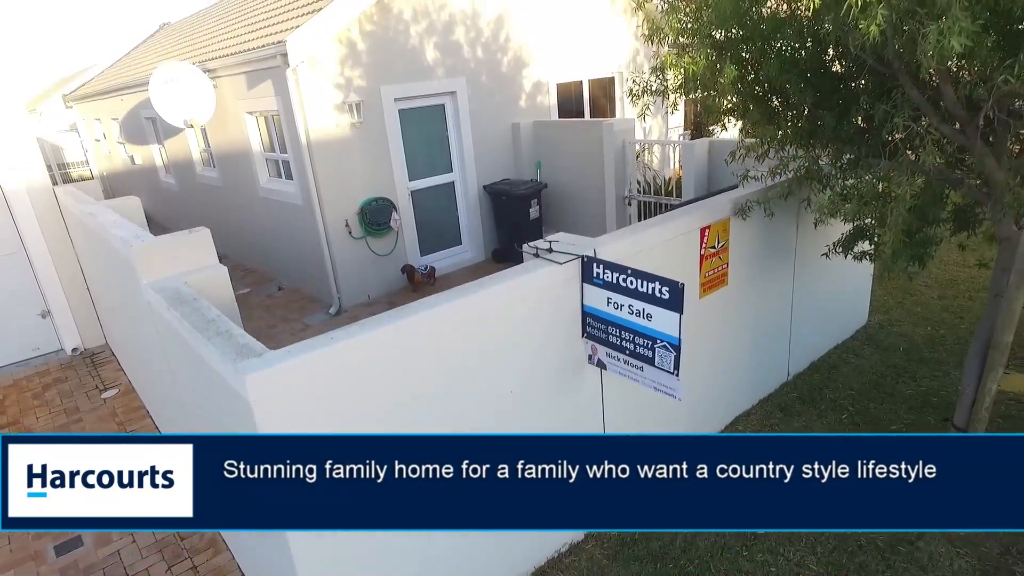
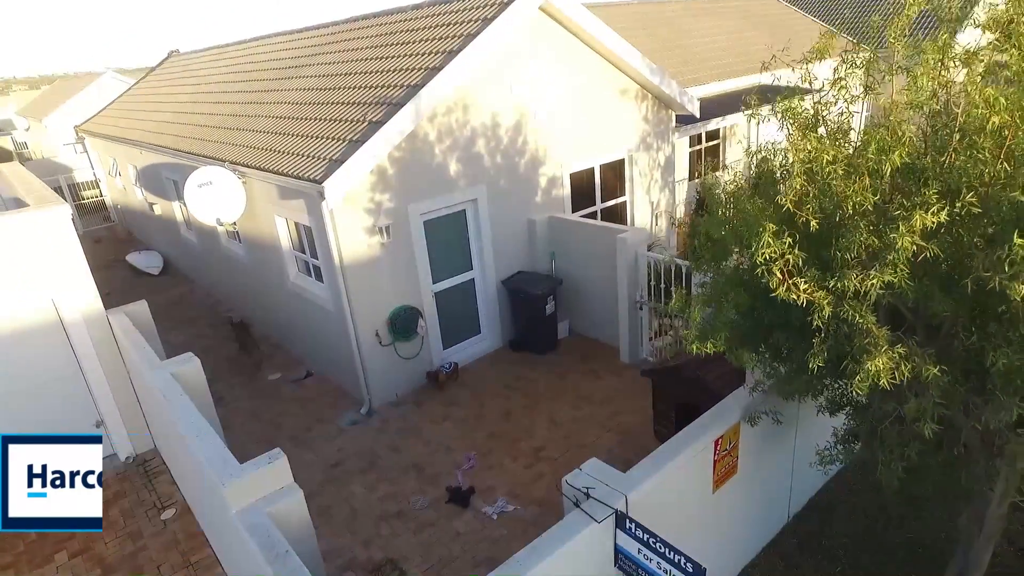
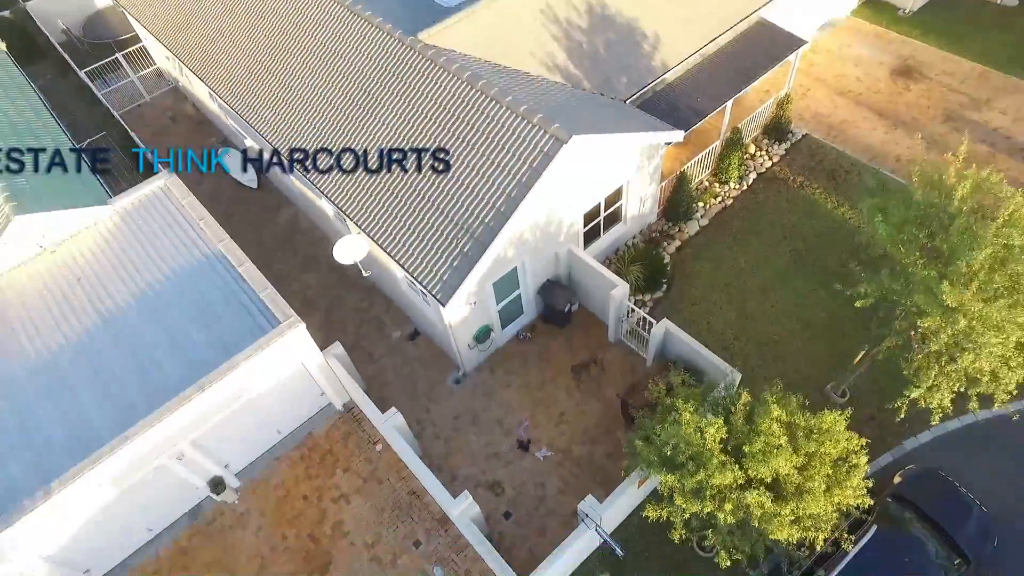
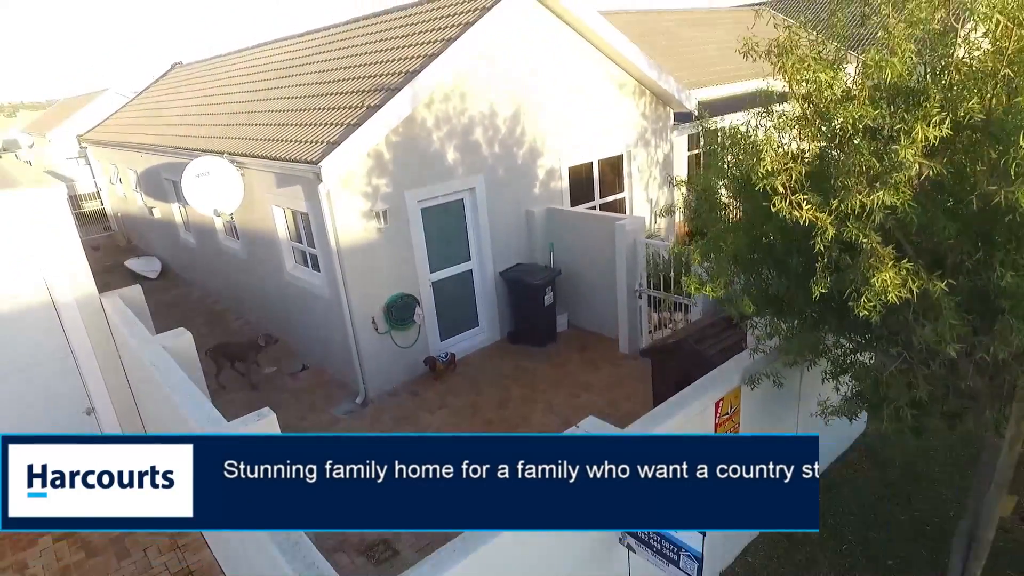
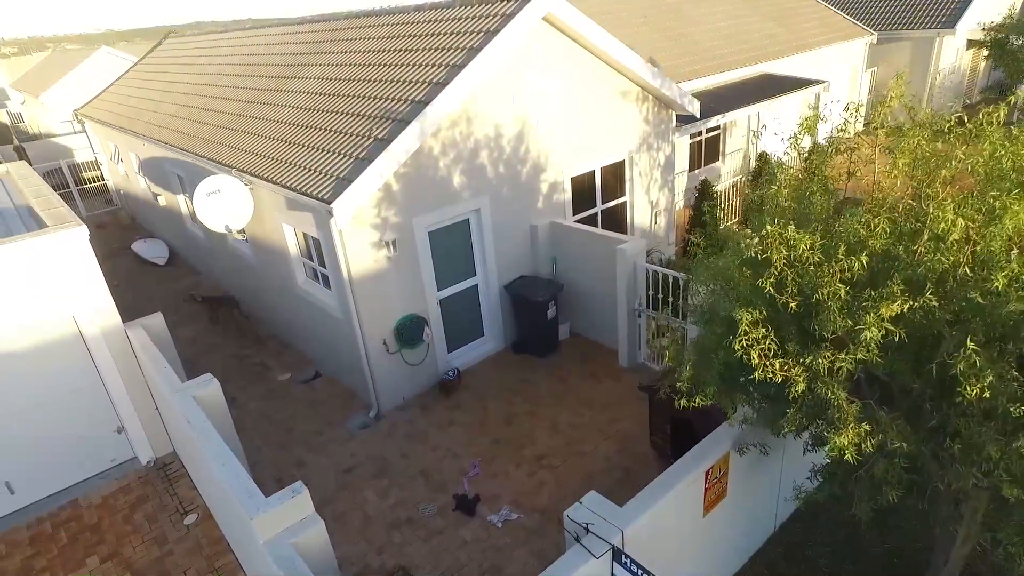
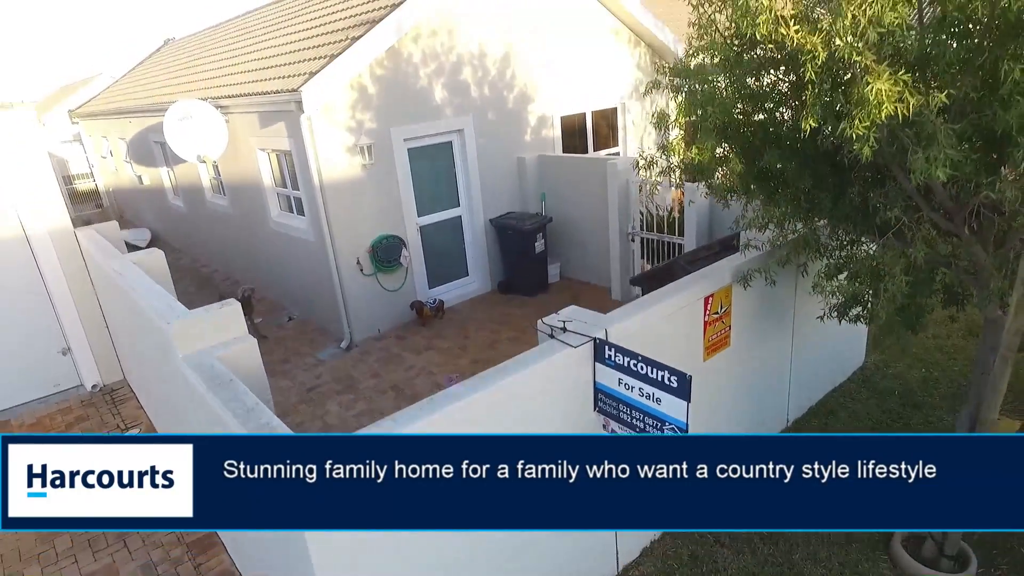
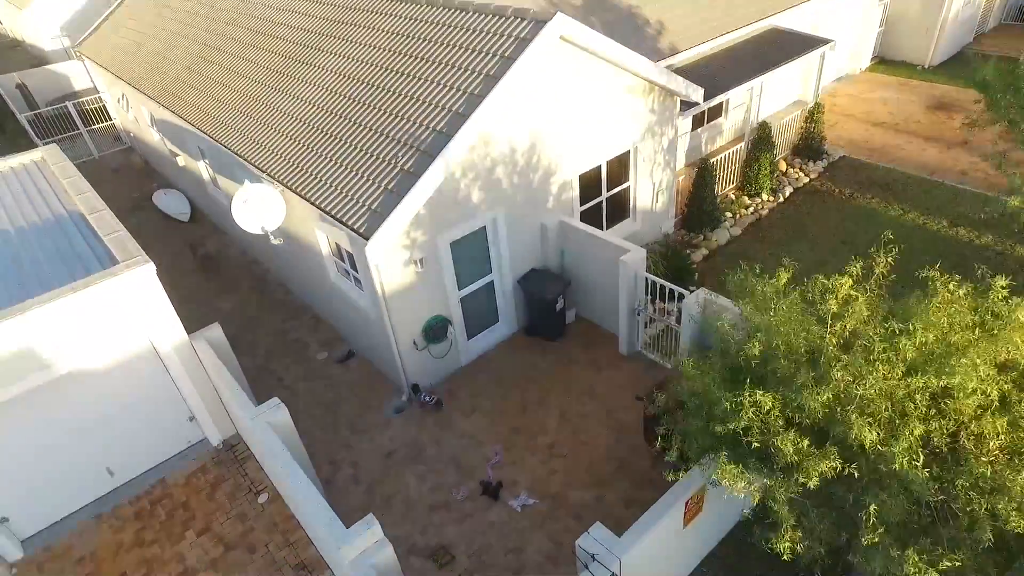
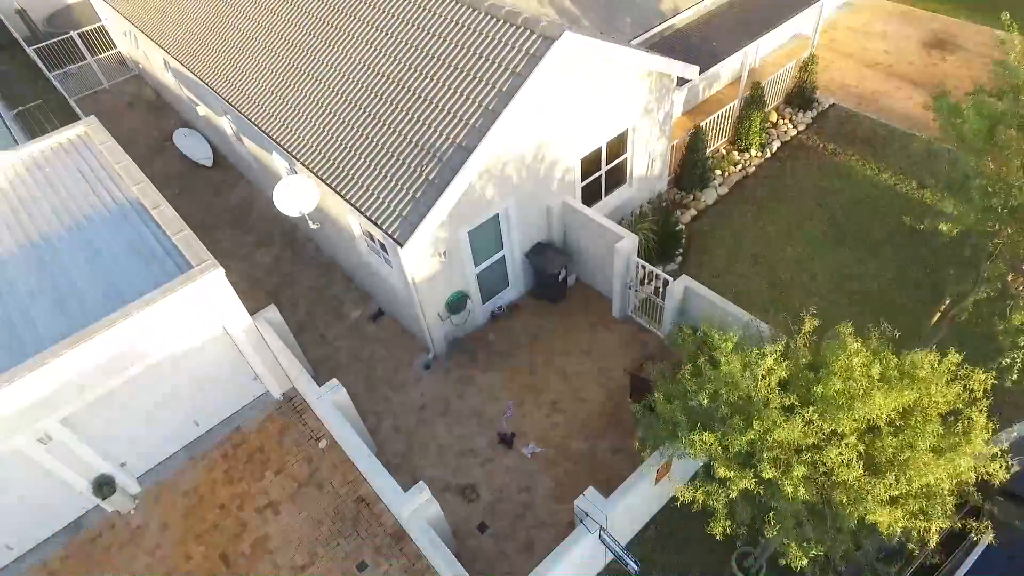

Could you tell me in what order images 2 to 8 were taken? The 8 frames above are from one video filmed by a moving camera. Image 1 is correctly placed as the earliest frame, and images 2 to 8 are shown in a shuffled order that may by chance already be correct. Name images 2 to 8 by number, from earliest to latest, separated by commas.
6, 4, 2, 5, 7, 8, 3
